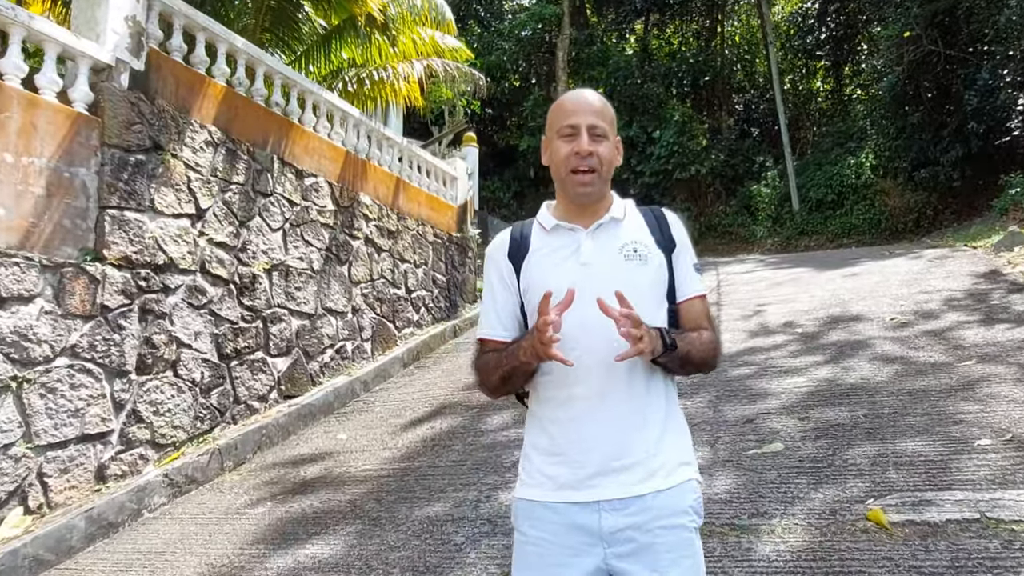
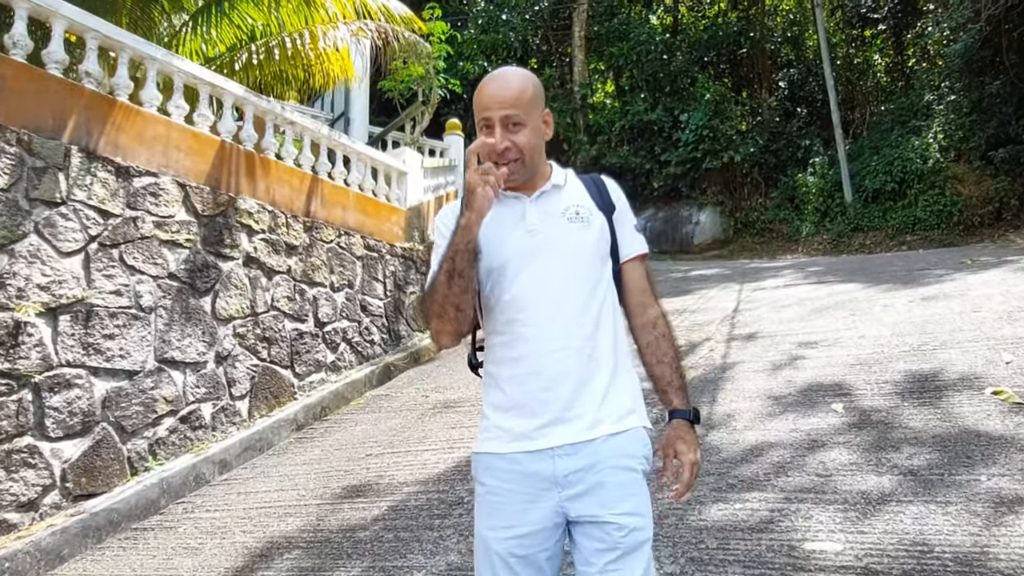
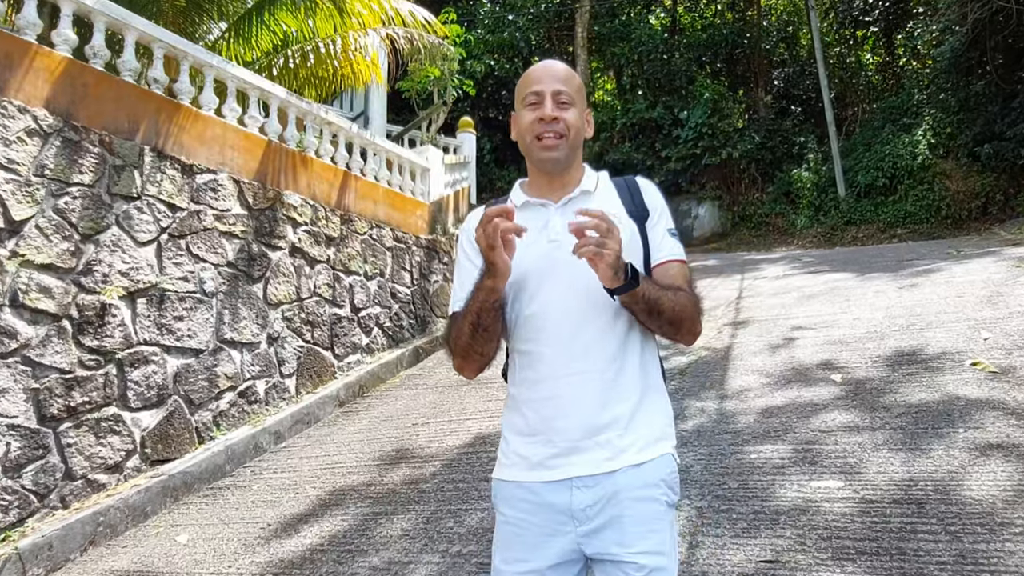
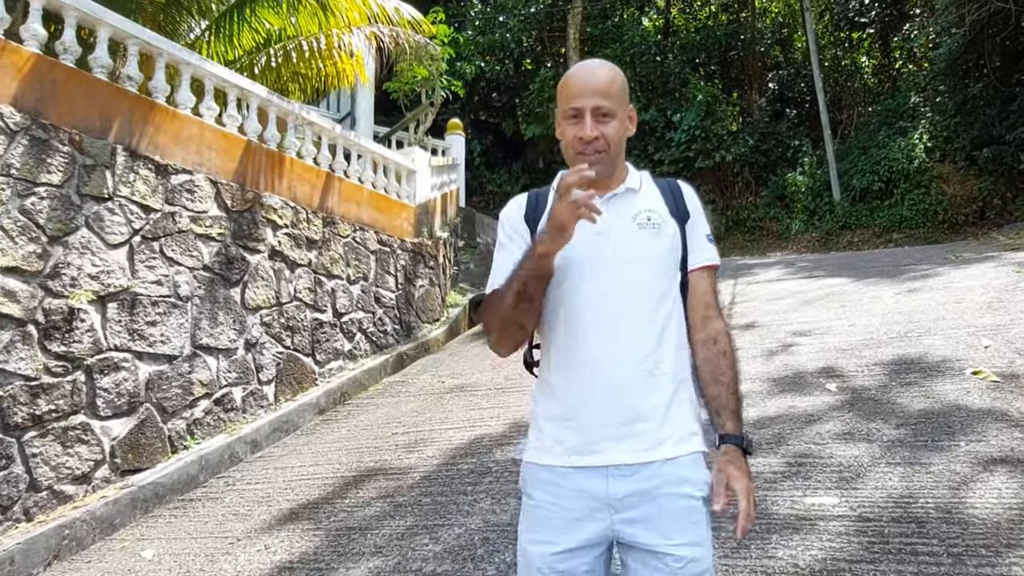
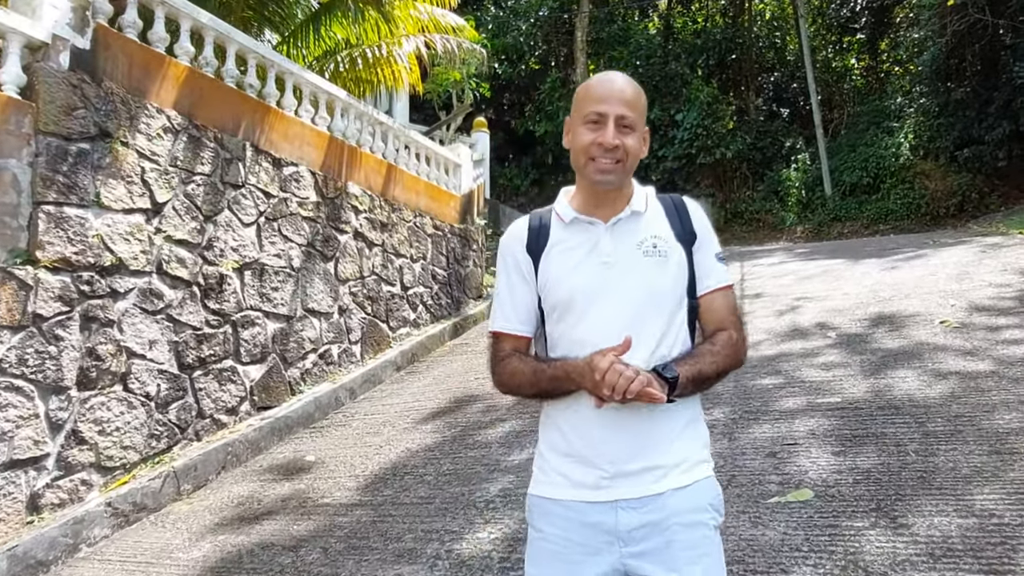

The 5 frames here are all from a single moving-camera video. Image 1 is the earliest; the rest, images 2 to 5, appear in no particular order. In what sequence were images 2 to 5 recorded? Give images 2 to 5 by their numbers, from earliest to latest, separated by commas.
5, 3, 4, 2
